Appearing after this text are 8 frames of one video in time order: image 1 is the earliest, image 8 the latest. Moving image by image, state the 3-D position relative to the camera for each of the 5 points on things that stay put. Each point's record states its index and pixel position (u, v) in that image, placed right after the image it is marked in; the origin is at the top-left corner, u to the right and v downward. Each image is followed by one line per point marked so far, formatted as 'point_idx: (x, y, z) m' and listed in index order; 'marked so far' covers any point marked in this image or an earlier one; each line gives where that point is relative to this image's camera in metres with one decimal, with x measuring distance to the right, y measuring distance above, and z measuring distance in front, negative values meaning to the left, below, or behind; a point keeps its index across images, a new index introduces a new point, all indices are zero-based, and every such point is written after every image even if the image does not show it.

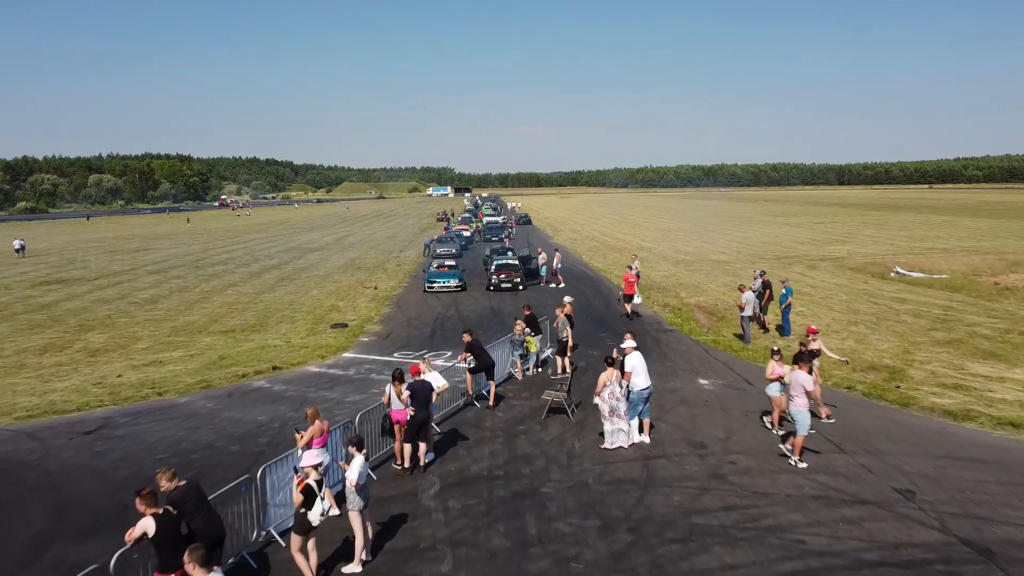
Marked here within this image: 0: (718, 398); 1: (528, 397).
0: (+5.6, -3.0, +13.1) m
1: (+0.4, -3.0, +13.4) m
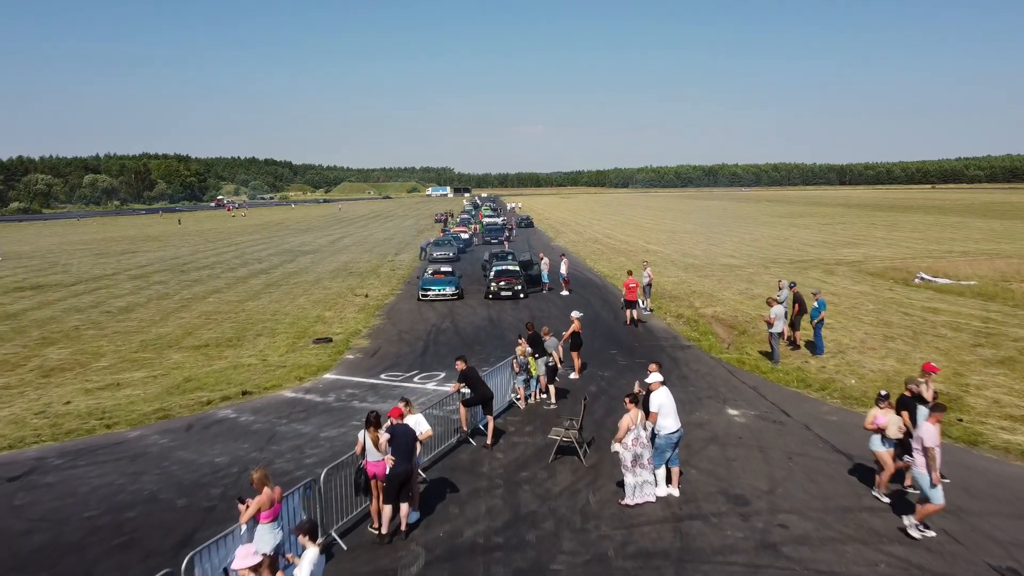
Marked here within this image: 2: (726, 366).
0: (+5.6, -3.4, +11.3) m
1: (+0.5, -3.4, +11.5) m
2: (+6.9, -2.5, +15.5) m
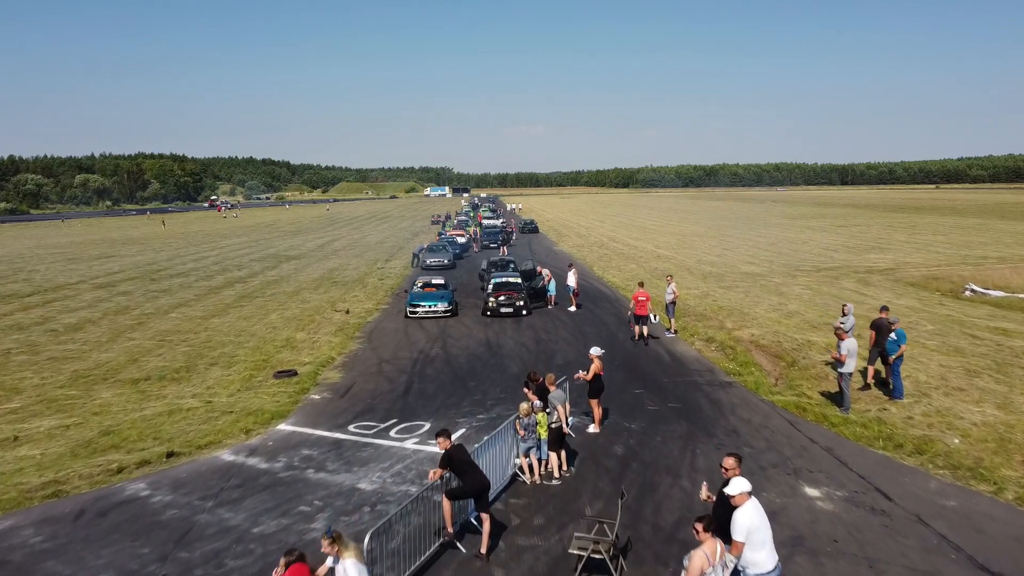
0: (+5.7, -4.1, +8.1) m
1: (+0.5, -4.2, +8.4) m
2: (+6.9, -3.2, +12.4) m
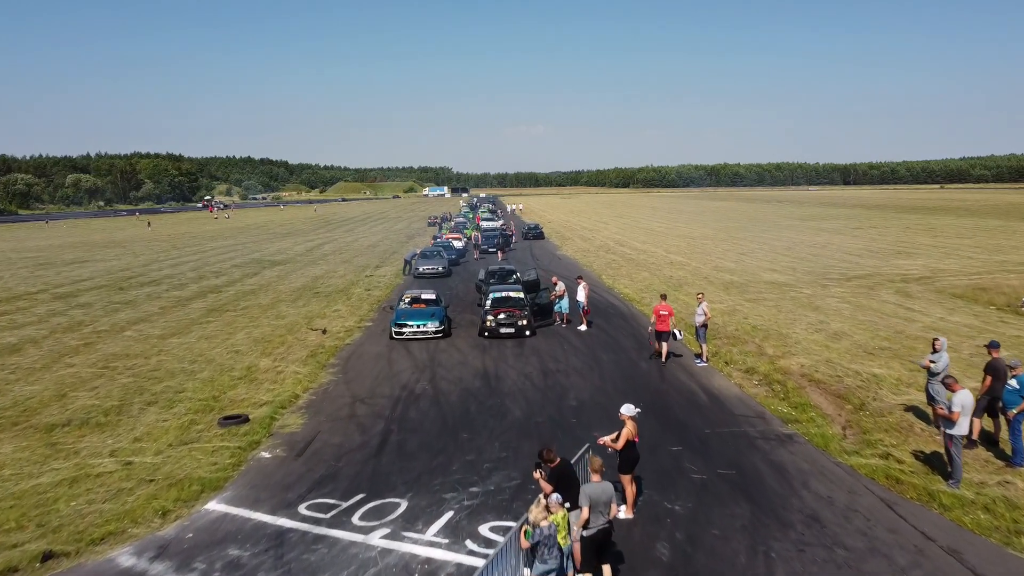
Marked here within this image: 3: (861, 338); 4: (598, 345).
0: (+5.8, -4.8, +5.1) m
1: (+0.6, -4.8, +5.4) m
2: (+7.0, -3.9, +9.4) m
3: (+13.1, -1.9, +18.2) m
4: (+3.2, -2.1, +17.8) m
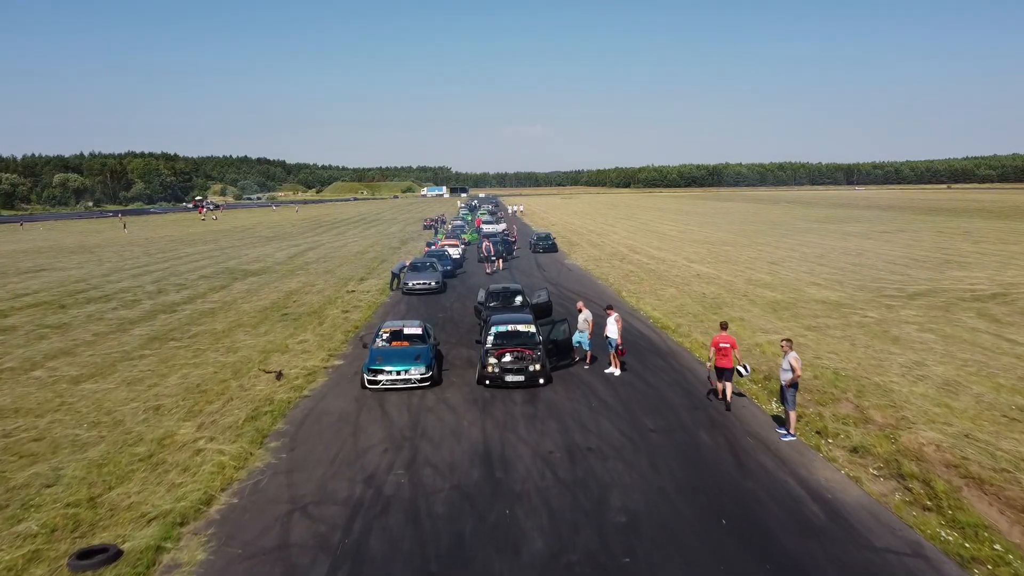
0: (+6.1, -5.8, +0.7) m
1: (+0.9, -5.9, +0.9) m
2: (+7.3, -4.9, +5.0) m
3: (+13.4, -2.9, +13.8) m
4: (+3.5, -3.2, +13.3) m
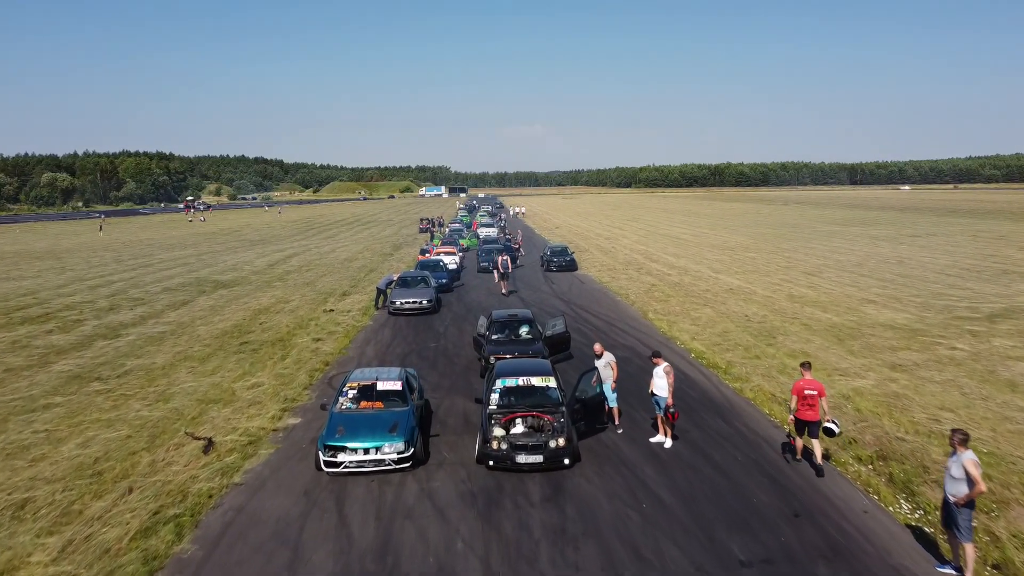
0: (+6.4, -6.8, -3.4) m
1: (+1.2, -6.8, -3.2) m
2: (+7.6, -5.9, +0.9) m
3: (+13.7, -3.9, +9.7) m
4: (+3.7, -4.1, +9.2) m
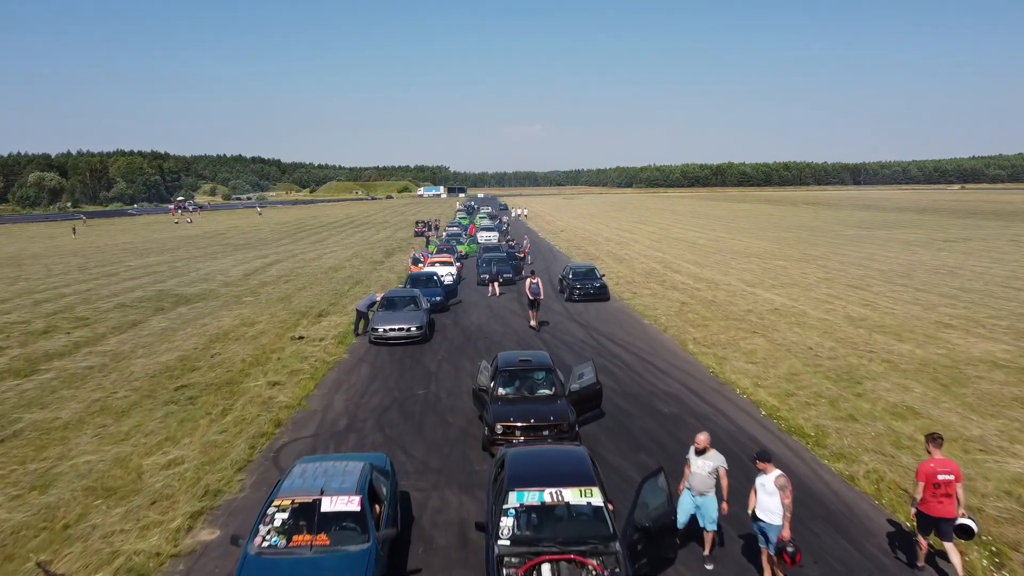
0: (+6.7, -7.7, -7.5) m
1: (+1.6, -7.7, -7.3) m
2: (+7.9, -6.8, -3.3) m
3: (+14.0, -4.8, +5.6) m
4: (+4.1, -5.1, +5.1) m
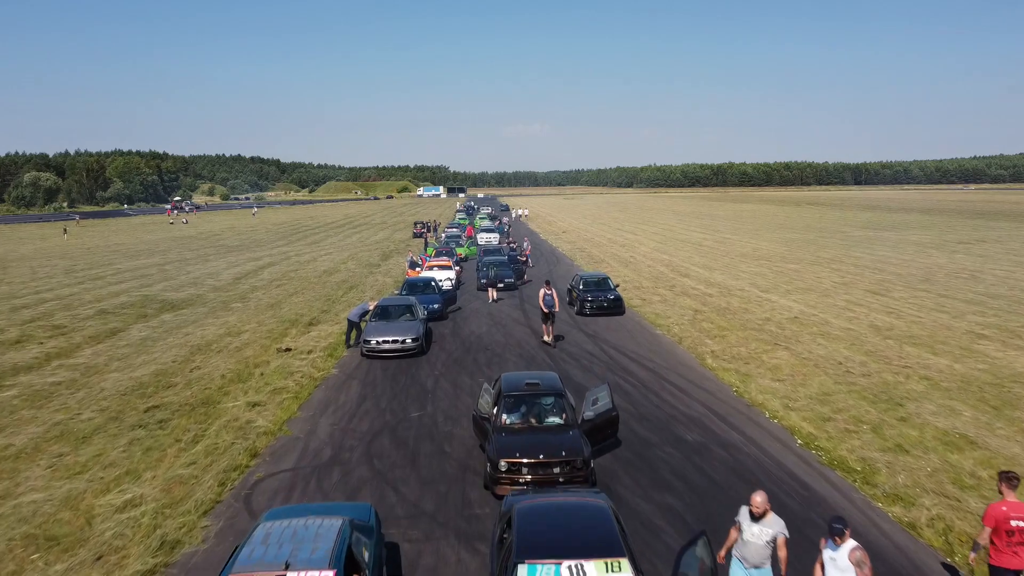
0: (+6.8, -8.0, -9.0) m
1: (+1.7, -8.1, -8.7) m
2: (+8.1, -7.1, -4.7) m
3: (+14.2, -5.1, +4.2) m
4: (+4.2, -5.4, +3.7) m
